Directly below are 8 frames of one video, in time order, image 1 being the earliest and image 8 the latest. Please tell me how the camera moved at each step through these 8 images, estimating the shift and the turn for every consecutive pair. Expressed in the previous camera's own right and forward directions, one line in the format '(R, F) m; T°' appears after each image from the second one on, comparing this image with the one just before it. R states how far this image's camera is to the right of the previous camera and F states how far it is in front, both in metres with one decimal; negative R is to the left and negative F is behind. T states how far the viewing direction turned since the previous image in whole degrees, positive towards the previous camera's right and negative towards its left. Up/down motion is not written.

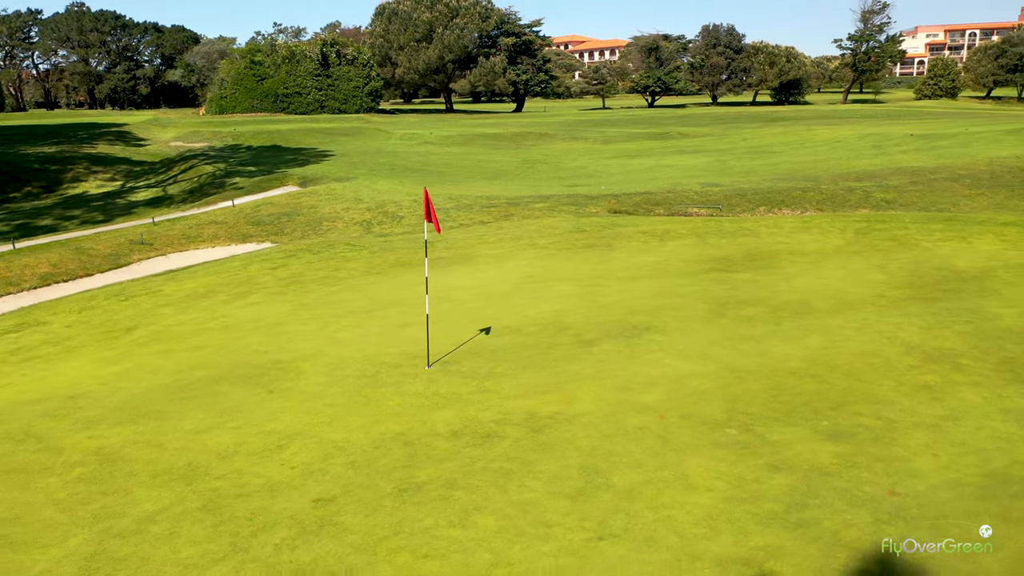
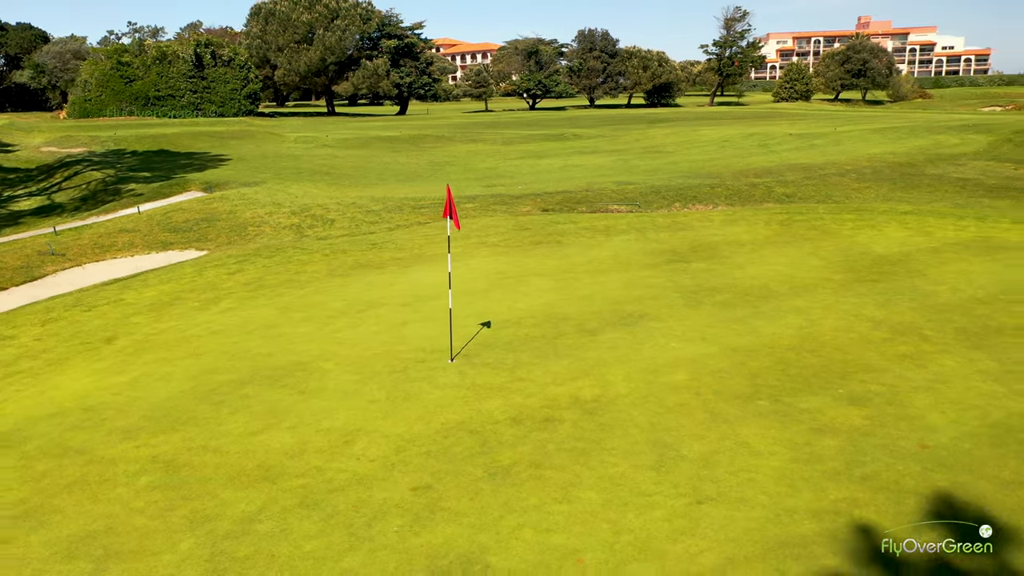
(-1.6, -0.2) m; +9°
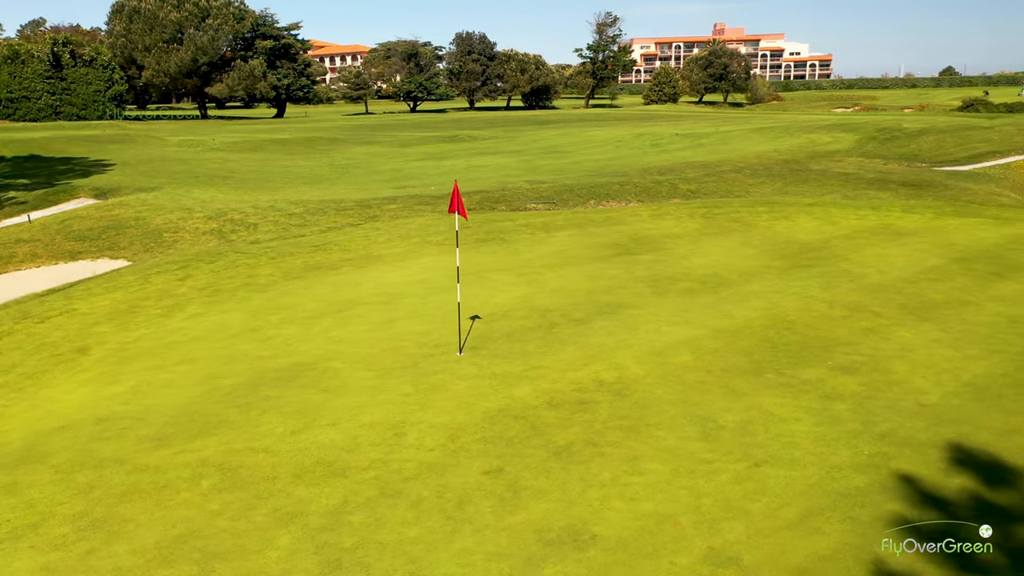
(-1.5, -0.1) m; +9°
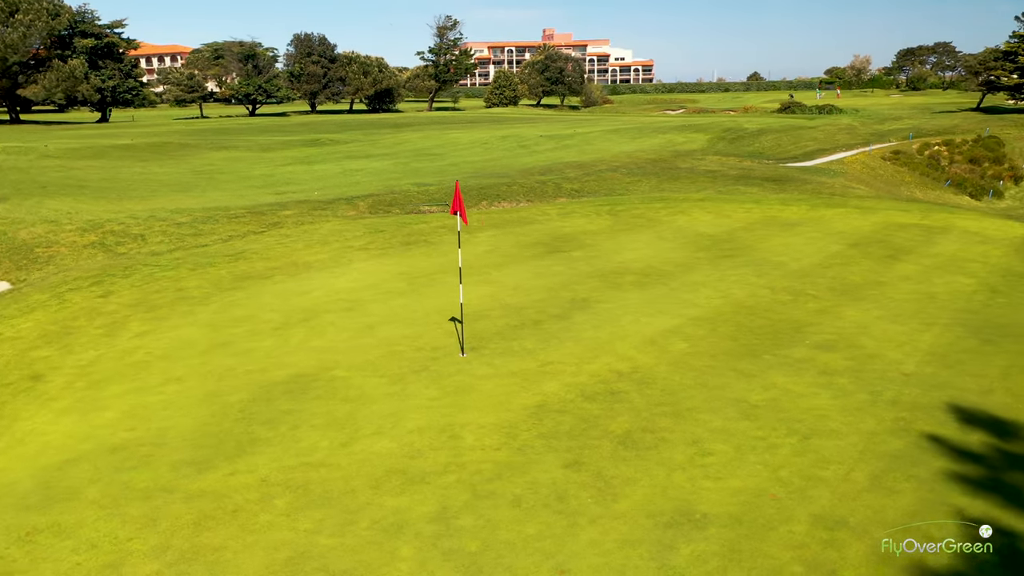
(-1.9, +0.1) m; +11°
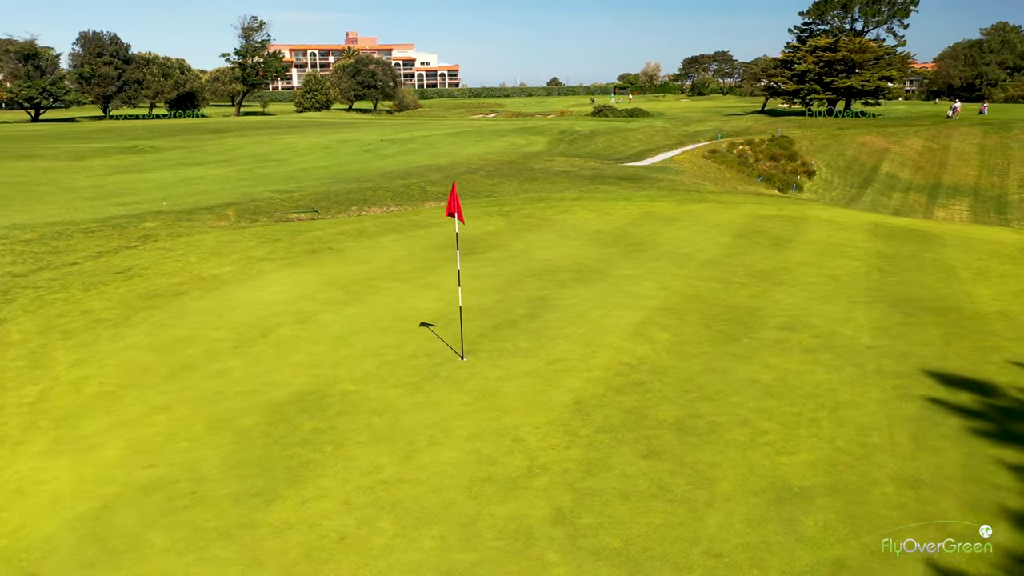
(-2.1, +0.3) m; +13°
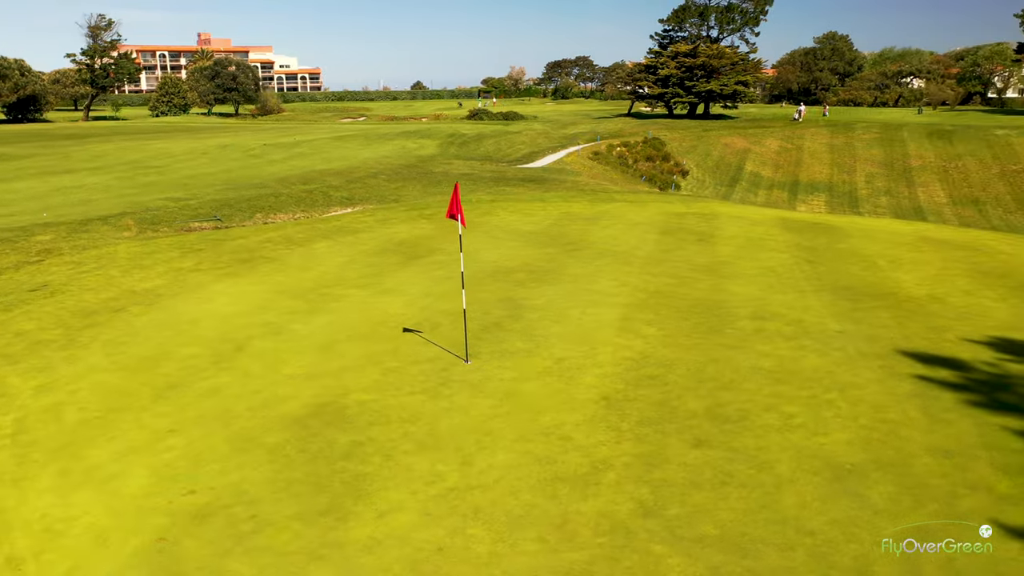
(-1.5, +0.1) m; +9°
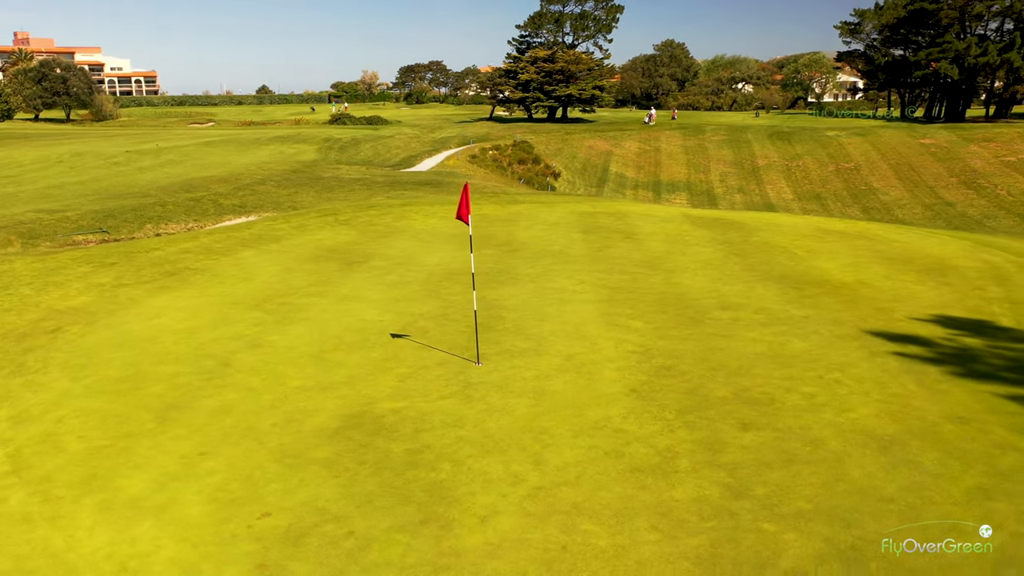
(-1.7, +0.2) m; +10°
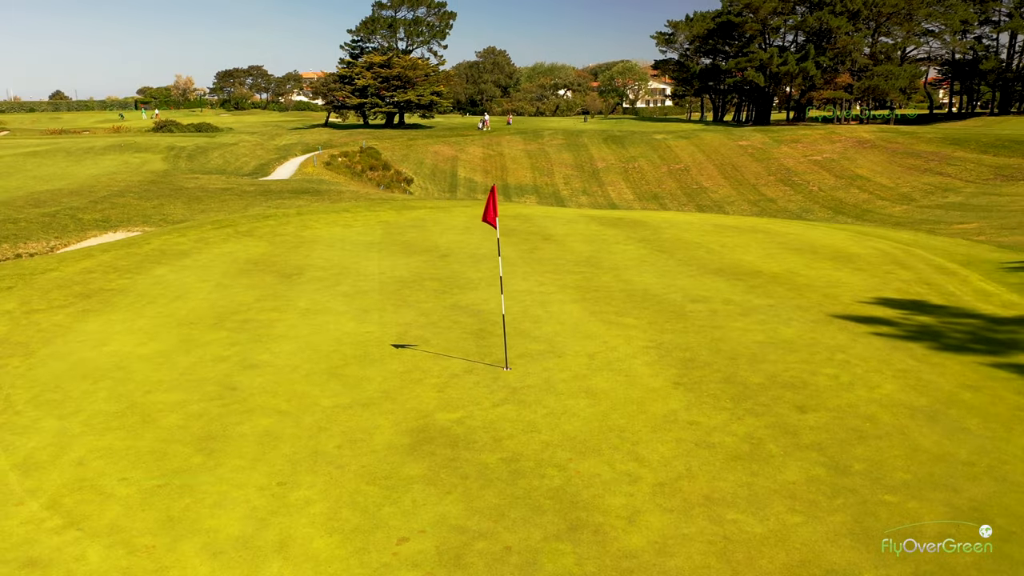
(-2.1, +0.3) m; +12°
